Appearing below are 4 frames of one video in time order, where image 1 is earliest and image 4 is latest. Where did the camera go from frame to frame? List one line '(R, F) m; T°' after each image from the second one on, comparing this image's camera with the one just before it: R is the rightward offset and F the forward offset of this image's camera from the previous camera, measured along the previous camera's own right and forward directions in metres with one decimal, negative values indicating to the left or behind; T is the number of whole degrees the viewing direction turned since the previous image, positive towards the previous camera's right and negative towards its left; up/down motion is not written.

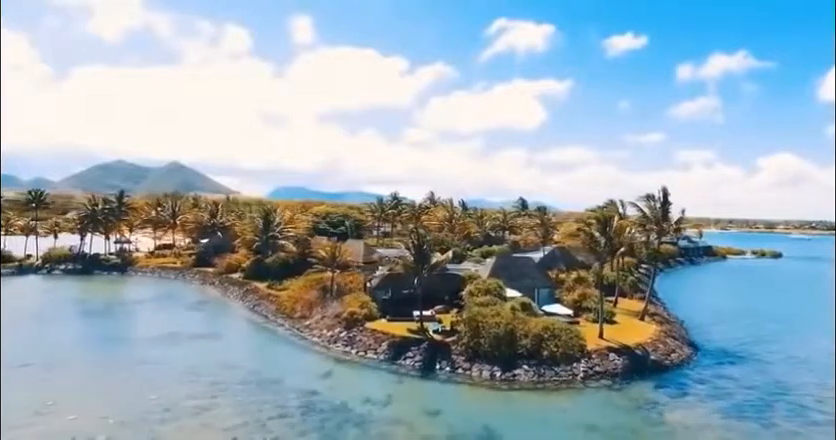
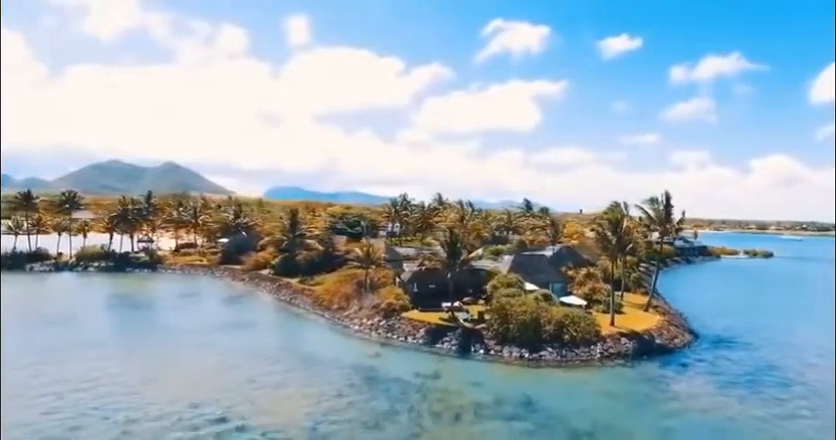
(-0.5, -0.9) m; 0°
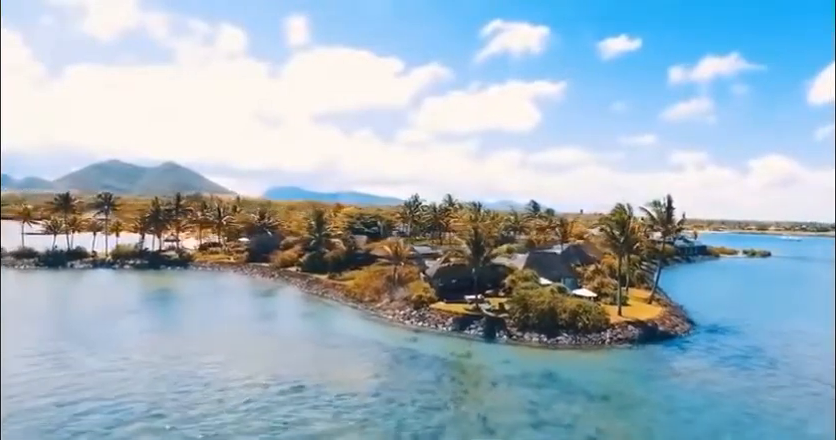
(-0.5, -1.0) m; 0°
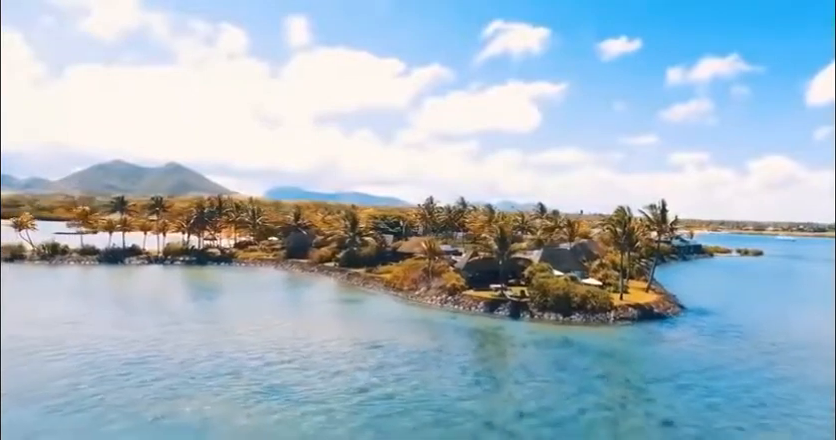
(-0.7, -1.9) m; 0°
